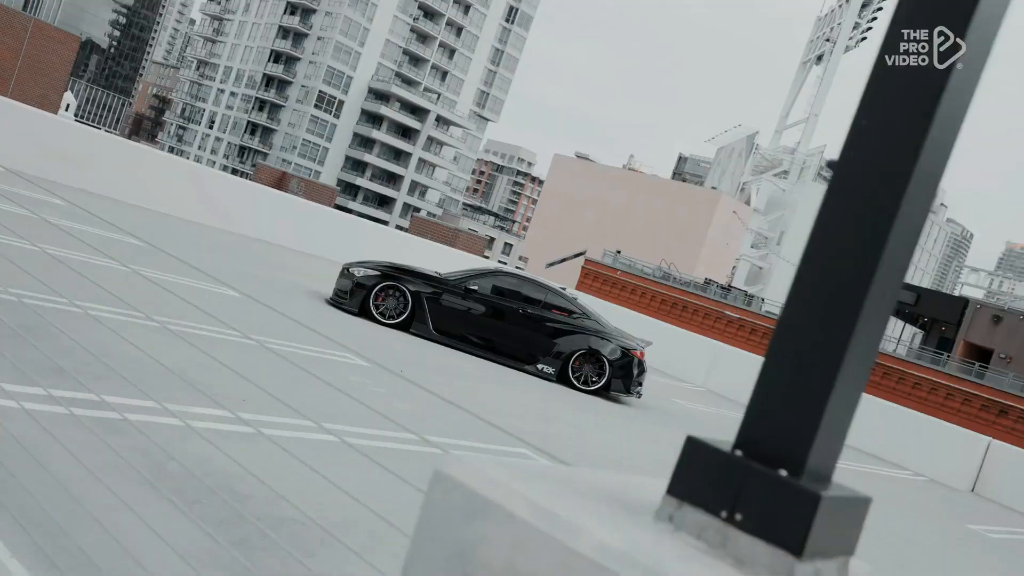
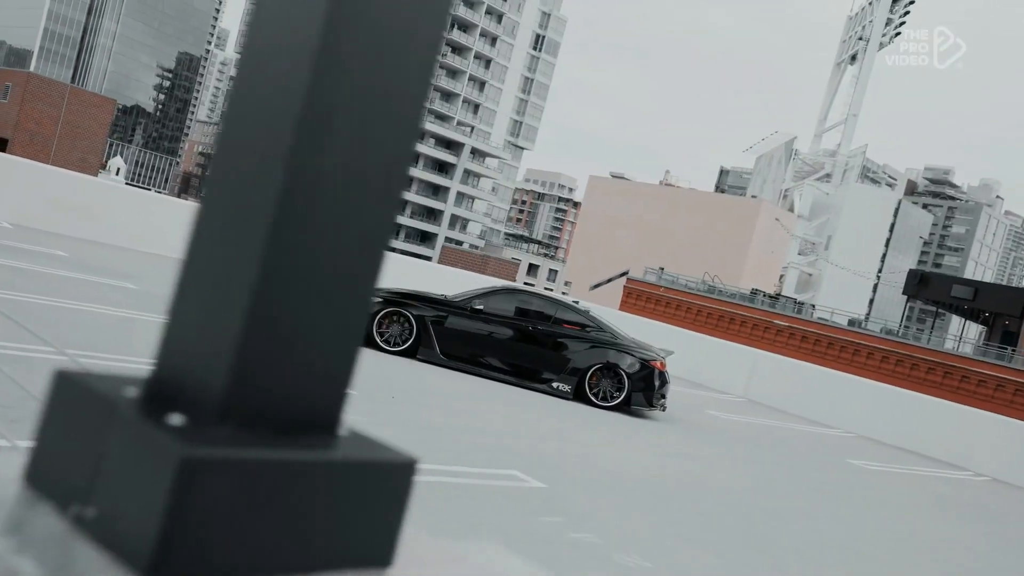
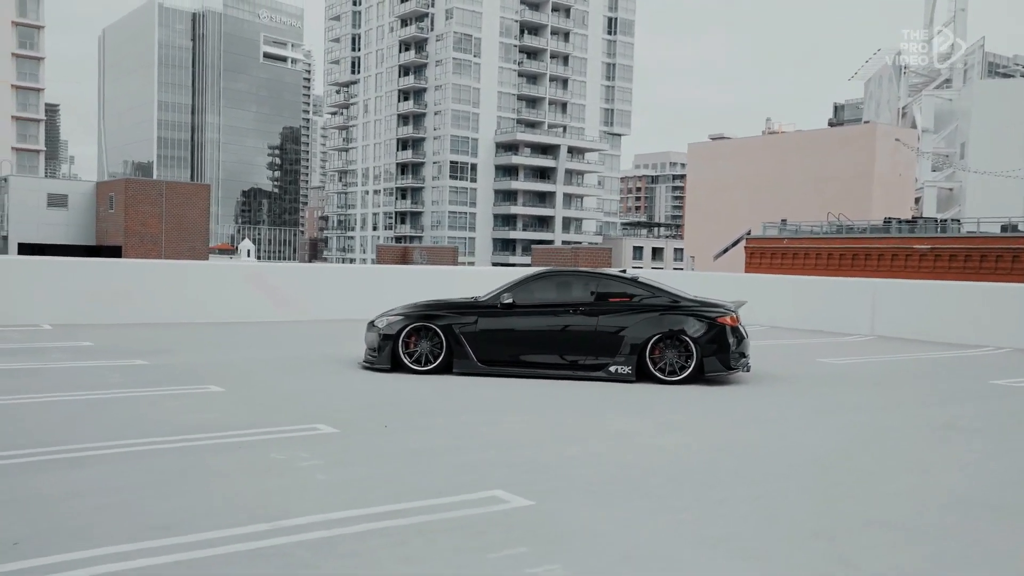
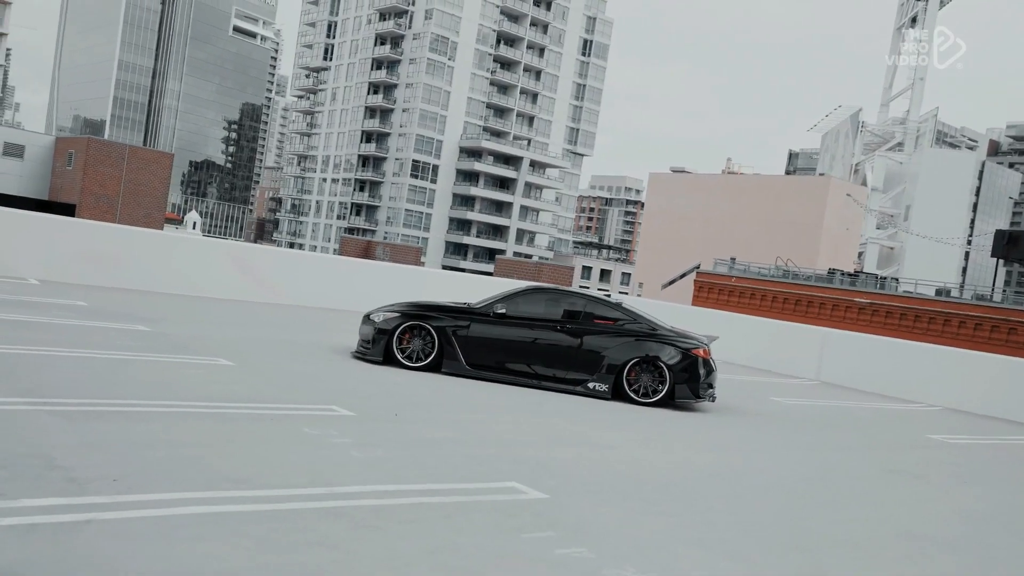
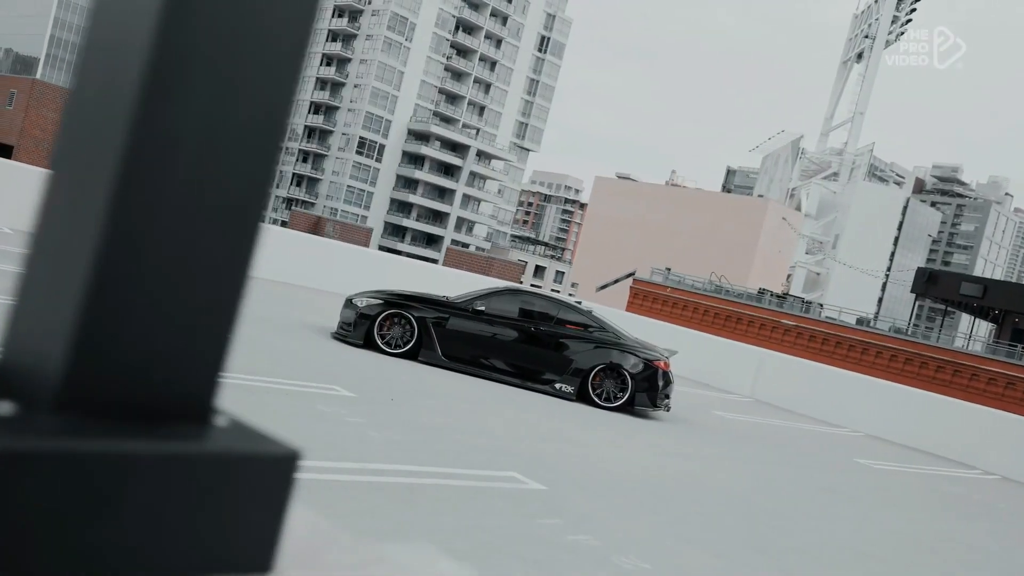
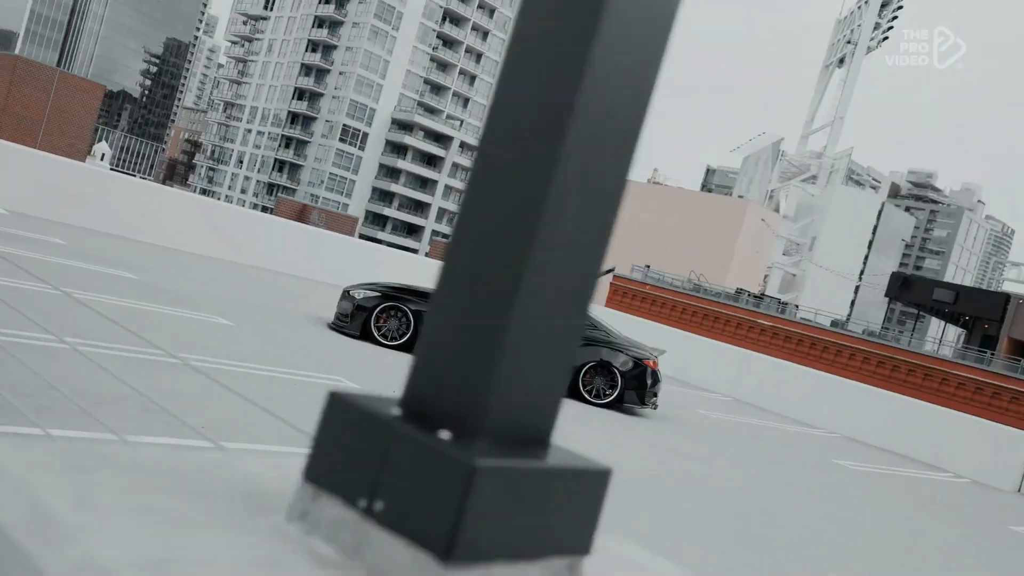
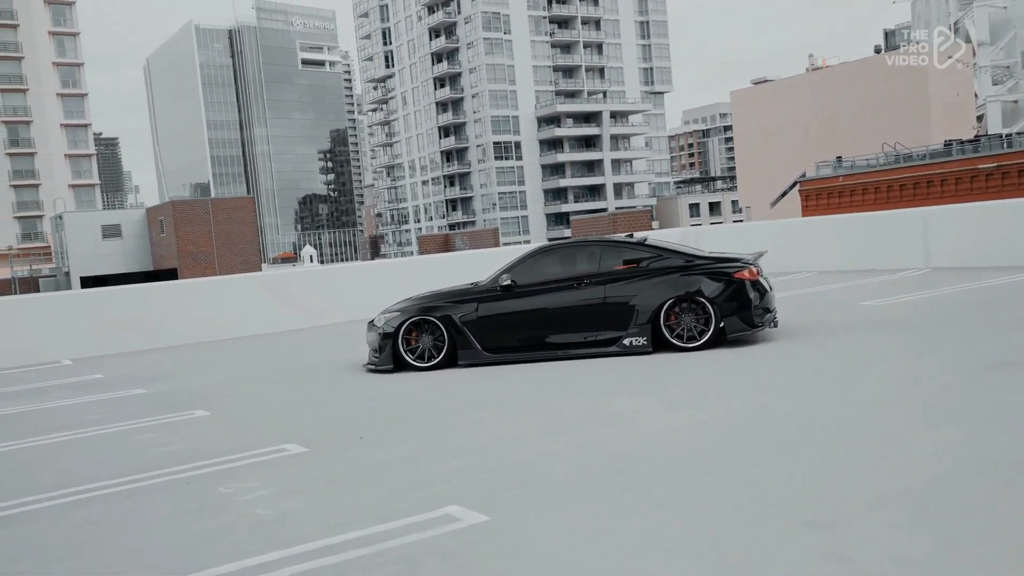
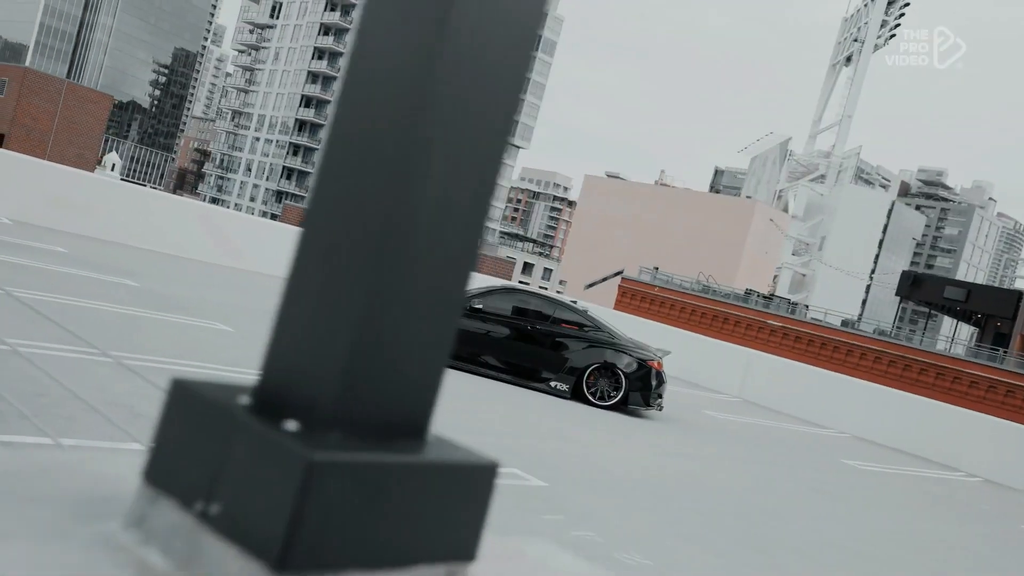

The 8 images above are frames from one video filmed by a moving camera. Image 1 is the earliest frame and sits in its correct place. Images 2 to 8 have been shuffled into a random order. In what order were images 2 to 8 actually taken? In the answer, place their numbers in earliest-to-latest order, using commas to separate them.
6, 8, 2, 5, 4, 3, 7
